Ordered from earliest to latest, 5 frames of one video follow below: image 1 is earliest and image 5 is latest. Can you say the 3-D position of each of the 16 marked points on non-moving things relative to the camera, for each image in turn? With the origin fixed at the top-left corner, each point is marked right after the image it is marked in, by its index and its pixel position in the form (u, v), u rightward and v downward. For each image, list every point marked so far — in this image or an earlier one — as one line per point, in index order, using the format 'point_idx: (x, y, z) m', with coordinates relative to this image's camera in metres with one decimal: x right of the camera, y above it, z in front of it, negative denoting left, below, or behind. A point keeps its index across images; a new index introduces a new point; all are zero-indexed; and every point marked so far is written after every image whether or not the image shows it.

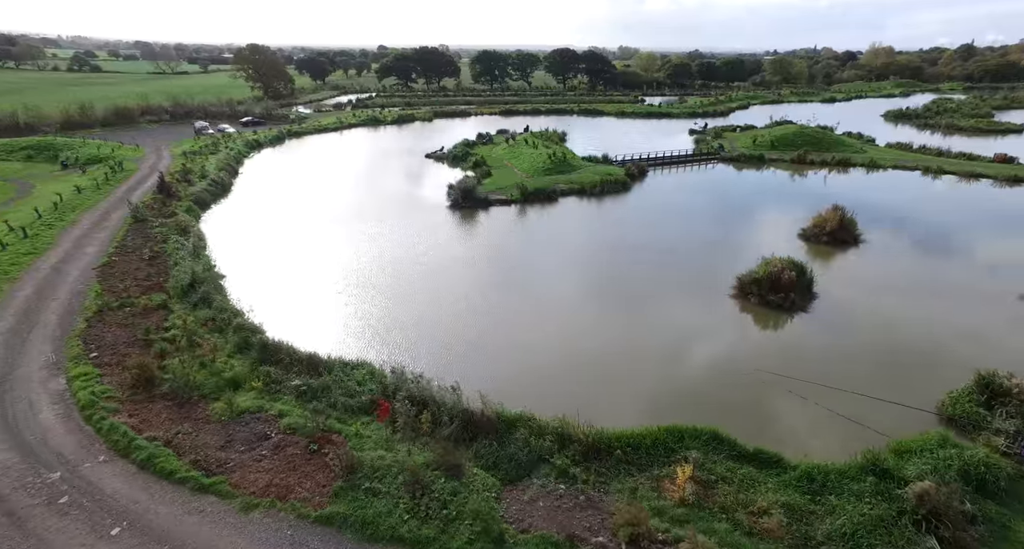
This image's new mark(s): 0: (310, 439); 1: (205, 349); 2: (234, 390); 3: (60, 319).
0: (-4.0, -3.3, +10.1) m
1: (-8.0, -2.0, +13.5) m
2: (-6.5, -2.7, +12.0) m
3: (-13.5, -1.2, +15.3) m
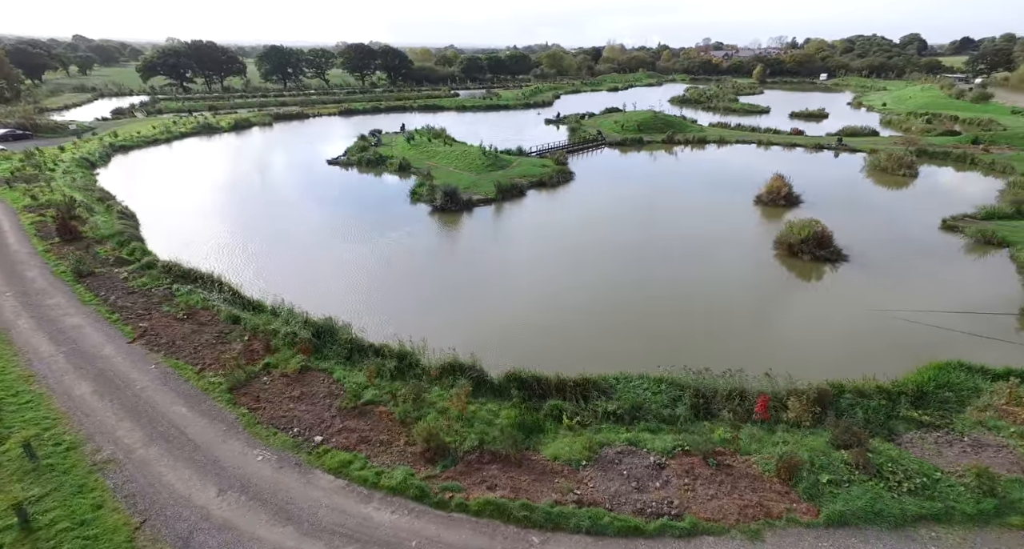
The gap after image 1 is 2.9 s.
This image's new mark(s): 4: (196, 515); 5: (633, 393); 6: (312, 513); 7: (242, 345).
0: (+3.6, -3.5, +9.7) m
1: (-1.4, -2.8, +11.5) m
2: (+0.6, -3.3, +10.6) m
3: (-7.2, -2.9, +11.4) m
4: (-5.3, -4.0, +8.7) m
5: (+2.8, -2.7, +11.6) m
6: (-3.4, -4.0, +8.6) m
7: (-7.4, -1.9, +14.0) m
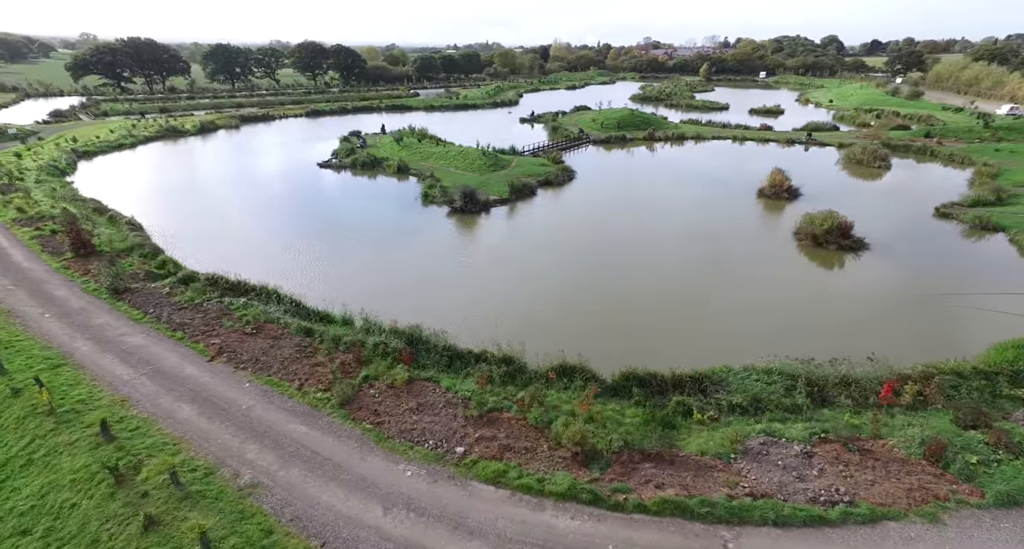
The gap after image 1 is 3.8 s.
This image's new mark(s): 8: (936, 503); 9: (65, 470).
0: (+6.5, -3.3, +10.1) m
1: (+1.3, -2.9, +11.5) m
2: (+3.4, -3.3, +10.8) m
3: (-4.4, -3.2, +11.0) m
4: (-2.2, -4.2, +8.4) m
5: (+5.5, -2.6, +11.9) m
6: (-0.3, -4.2, +8.5) m
7: (-4.8, -2.2, +13.6) m
8: (+7.1, -3.9, +8.7) m
9: (-8.3, -3.7, +9.7) m
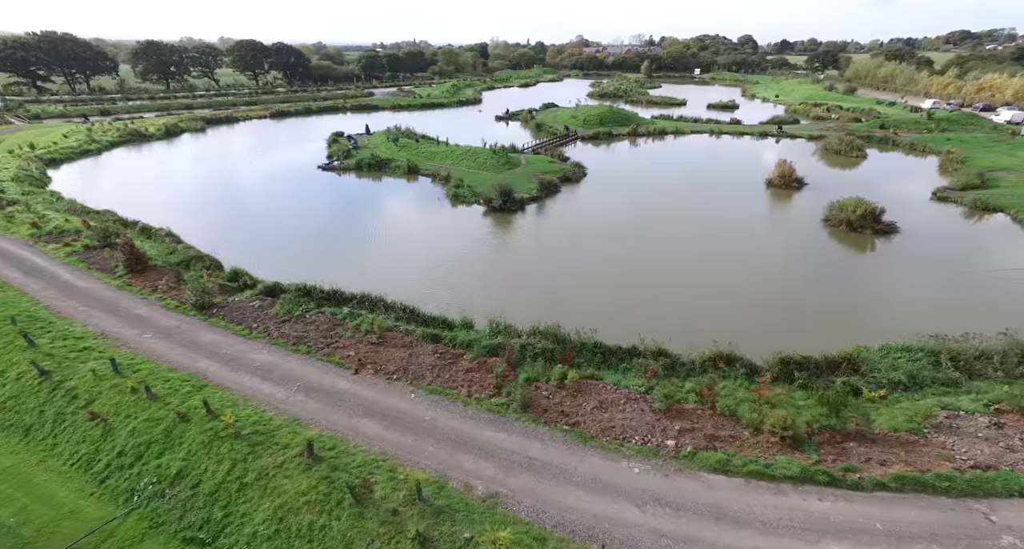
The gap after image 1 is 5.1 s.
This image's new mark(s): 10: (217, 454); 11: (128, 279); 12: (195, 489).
0: (+10.7, -3.0, +10.9) m
1: (+5.4, -2.7, +11.9) m
2: (+7.6, -3.0, +11.3) m
3: (-0.2, -3.3, +10.8) m
4: (+2.2, -4.2, +8.5) m
5: (+9.6, -2.2, +12.7) m
6: (+4.1, -4.1, +8.7) m
7: (-0.9, -2.3, +13.4) m
8: (+11.5, -3.4, +9.6) m
9: (-3.9, -3.9, +9.2) m
10: (-5.8, -3.5, +10.0) m
11: (-14.1, -0.1, +19.2) m
12: (-5.9, -4.0, +9.6) m
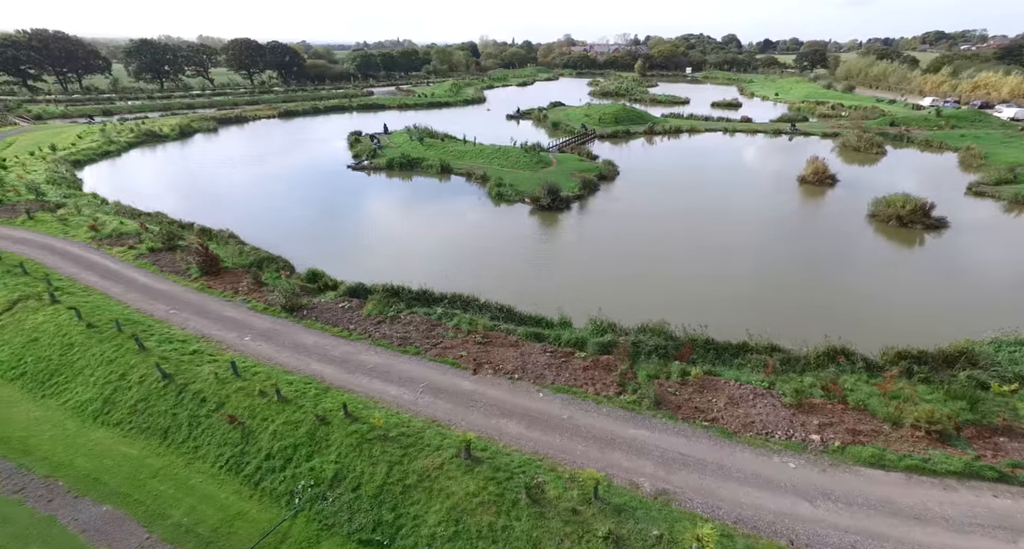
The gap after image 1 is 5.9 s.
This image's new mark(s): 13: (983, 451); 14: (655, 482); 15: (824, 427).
0: (+13.8, -2.8, +11.0) m
1: (+8.5, -2.6, +11.9) m
2: (+10.6, -2.9, +11.4) m
3: (+2.8, -3.2, +10.8) m
4: (+5.3, -4.2, +8.4) m
5: (+12.5, -2.1, +12.7) m
6: (+7.2, -4.0, +8.7) m
7: (+2.1, -2.3, +13.3) m
8: (+14.5, -3.3, +9.7) m
9: (-0.9, -3.9, +9.1) m
10: (-2.8, -3.5, +9.9) m
11: (-11.2, -0.1, +19.0) m
12: (-2.9, -4.0, +9.5) m
13: (+9.1, -3.4, +9.9) m
14: (+2.6, -3.8, +9.4) m
15: (+6.5, -3.2, +10.8) m
